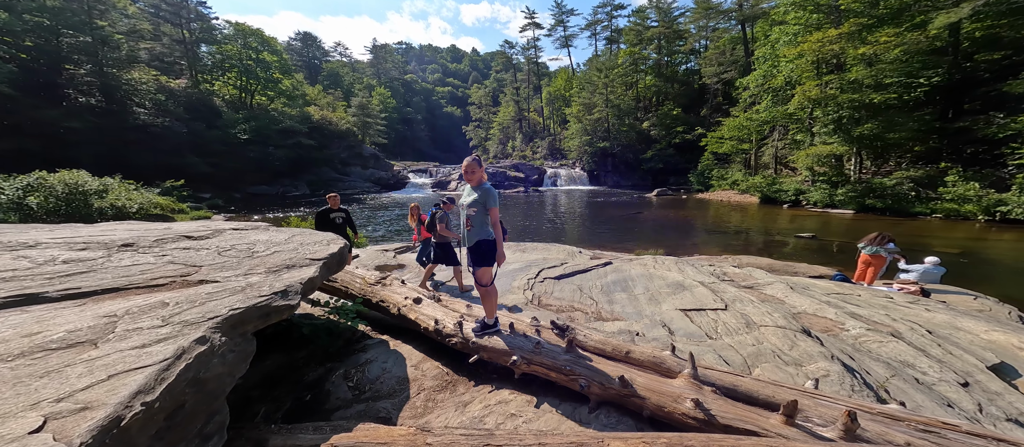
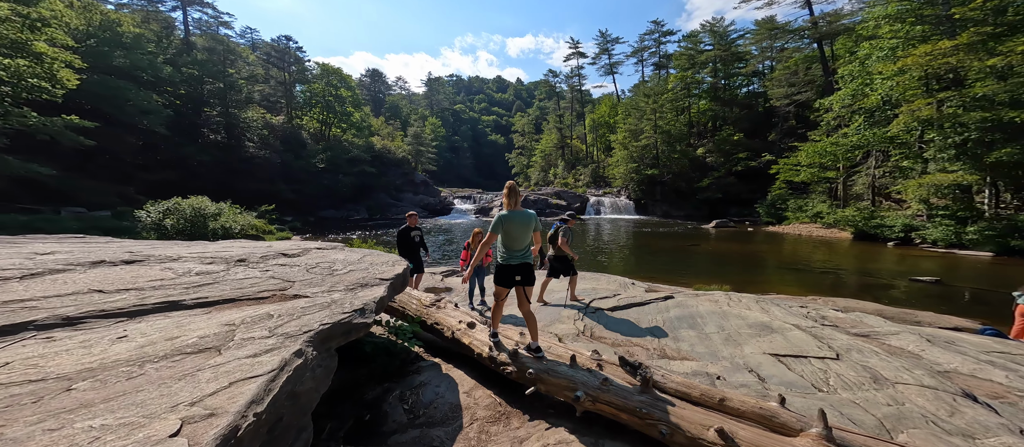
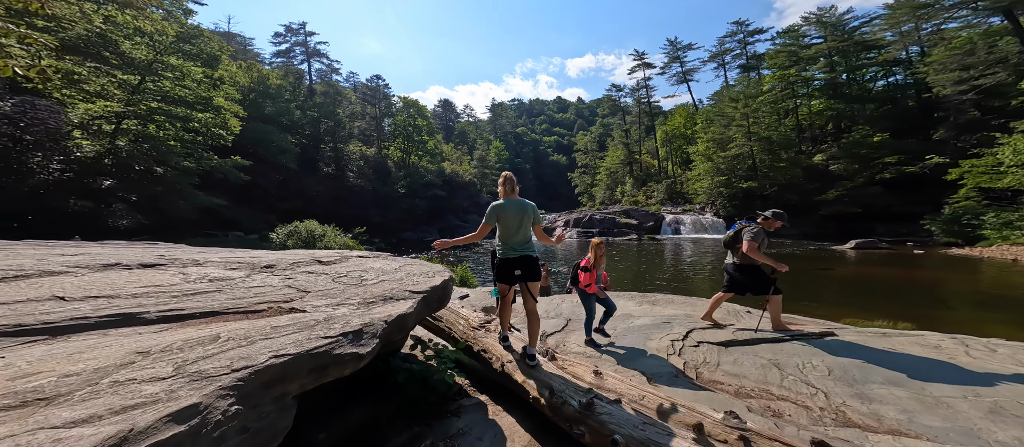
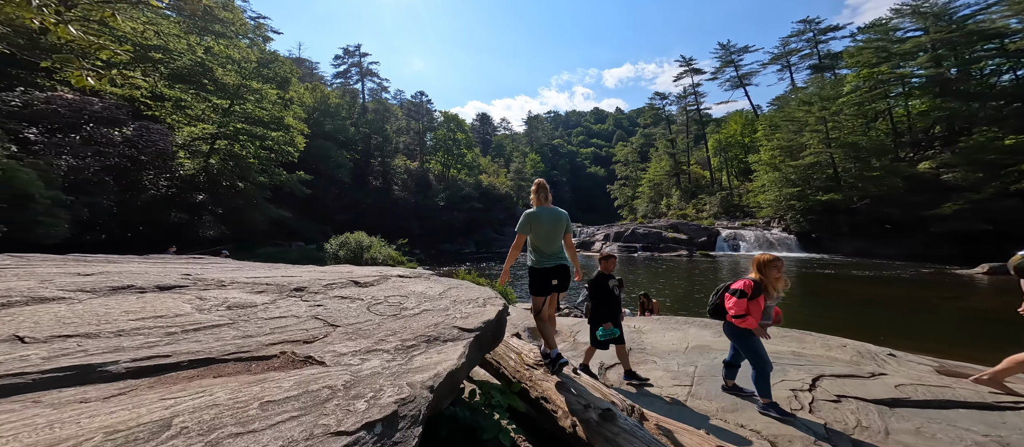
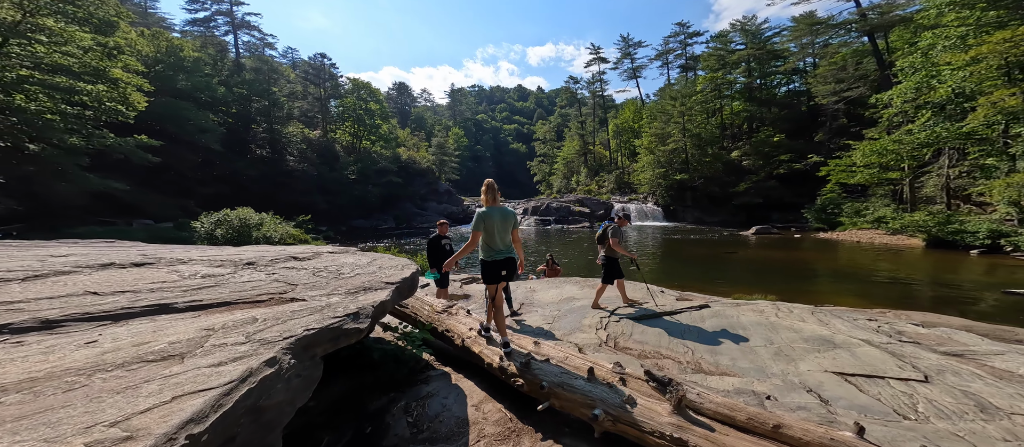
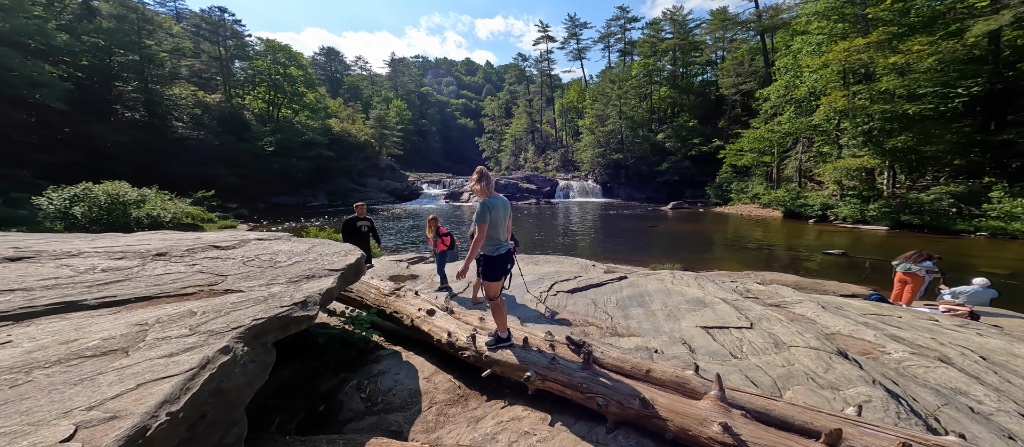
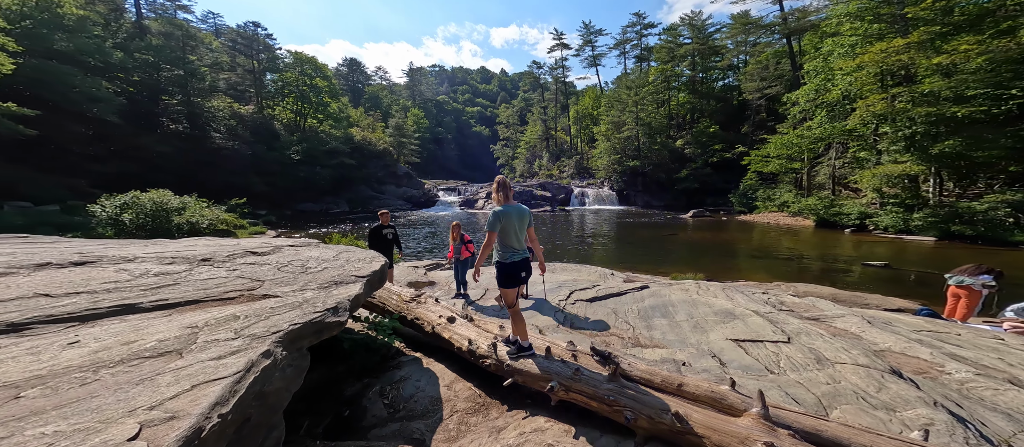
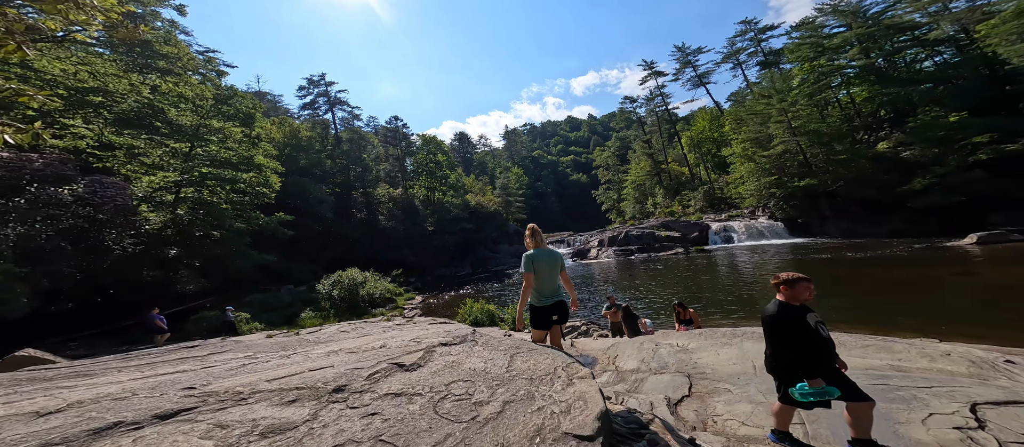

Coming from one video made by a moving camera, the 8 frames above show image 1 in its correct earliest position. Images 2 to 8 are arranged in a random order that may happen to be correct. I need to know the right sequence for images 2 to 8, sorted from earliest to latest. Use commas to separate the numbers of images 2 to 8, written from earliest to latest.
6, 7, 2, 5, 3, 4, 8
